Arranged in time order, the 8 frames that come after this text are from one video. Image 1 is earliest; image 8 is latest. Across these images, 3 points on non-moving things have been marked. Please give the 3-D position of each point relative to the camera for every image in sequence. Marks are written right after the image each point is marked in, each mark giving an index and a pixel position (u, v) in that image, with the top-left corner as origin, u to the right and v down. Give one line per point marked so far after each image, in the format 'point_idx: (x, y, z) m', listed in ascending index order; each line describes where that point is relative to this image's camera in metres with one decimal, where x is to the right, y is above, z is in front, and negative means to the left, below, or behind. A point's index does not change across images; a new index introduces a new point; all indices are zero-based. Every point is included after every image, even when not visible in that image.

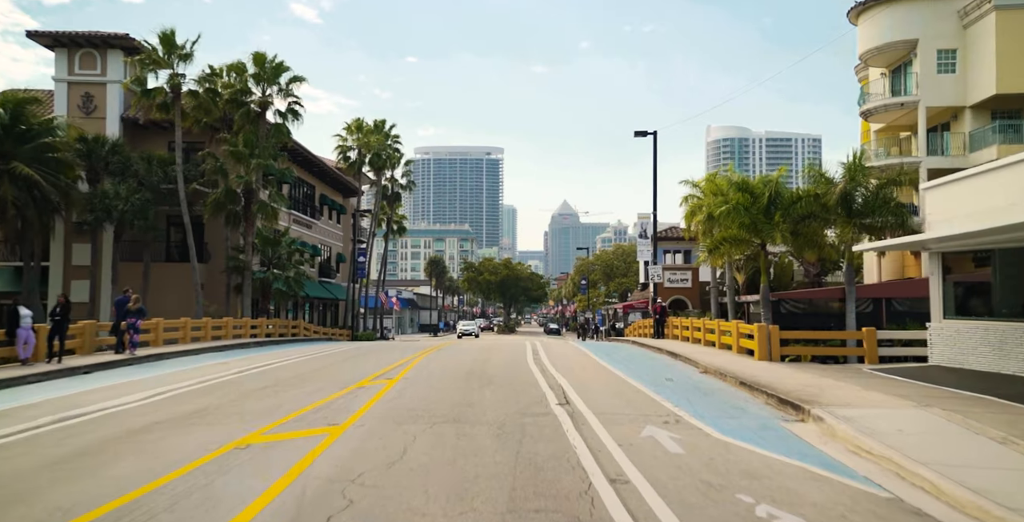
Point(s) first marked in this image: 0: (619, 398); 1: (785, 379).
0: (+1.8, -2.2, +12.2) m
1: (+4.9, -2.1, +13.6) m
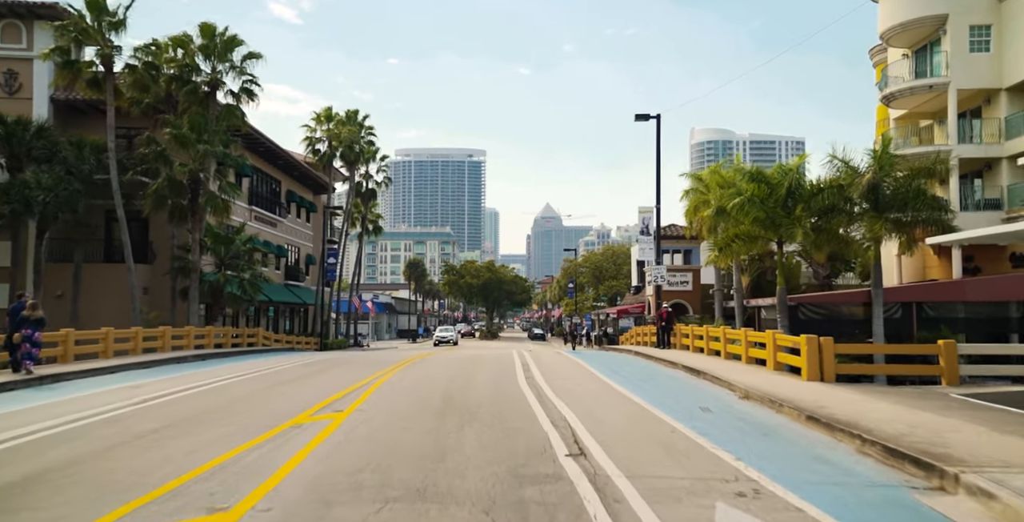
0: (+1.6, -2.1, +8.6) m
1: (+4.8, -2.0, +10.2) m
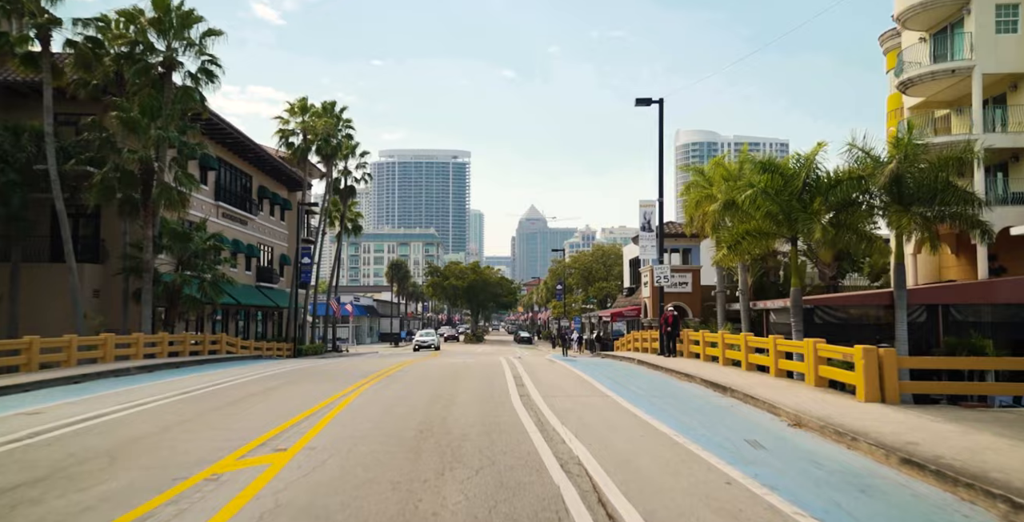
0: (+1.6, -2.0, +6.1) m
1: (+4.8, -1.9, +7.7) m
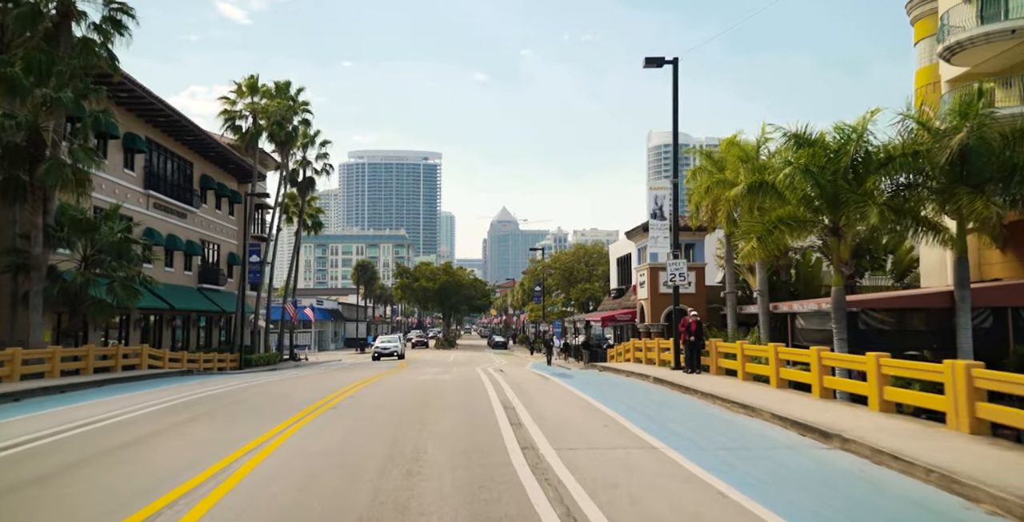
0: (+1.9, -1.8, +1.7) m
1: (+4.9, -1.7, +3.4) m
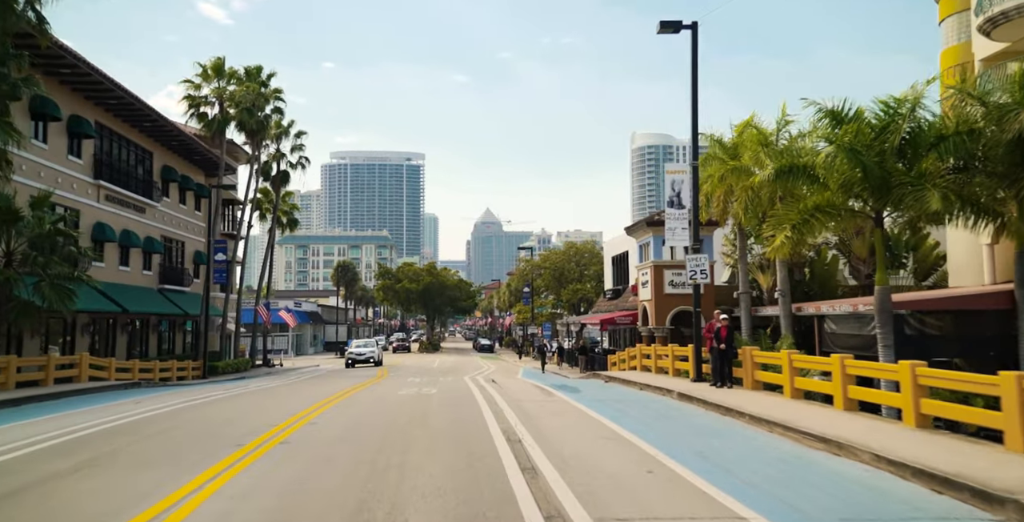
0: (+2.2, -1.7, -1.1) m
1: (+5.2, -1.5, +0.7) m
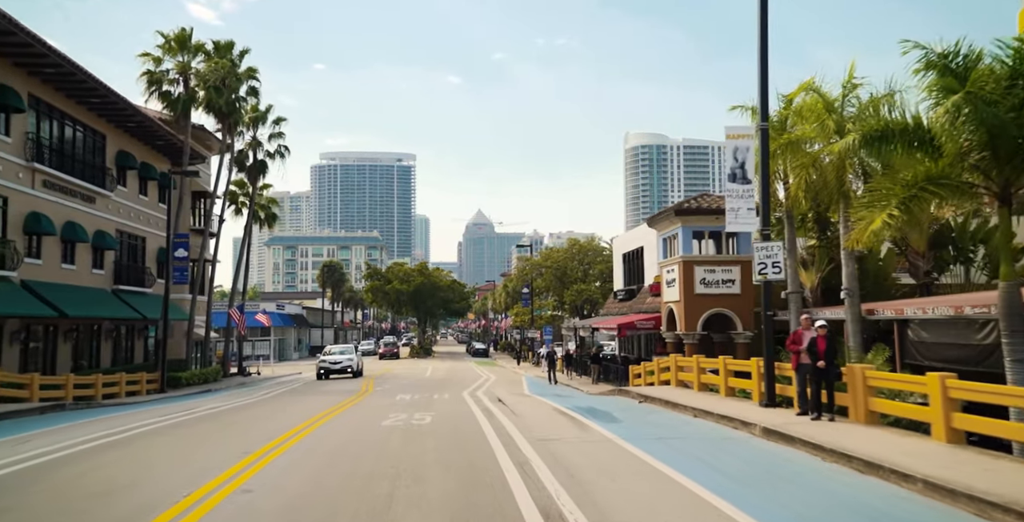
0: (+2.7, -1.4, -5.1) m
1: (+5.7, -1.3, -3.3) m
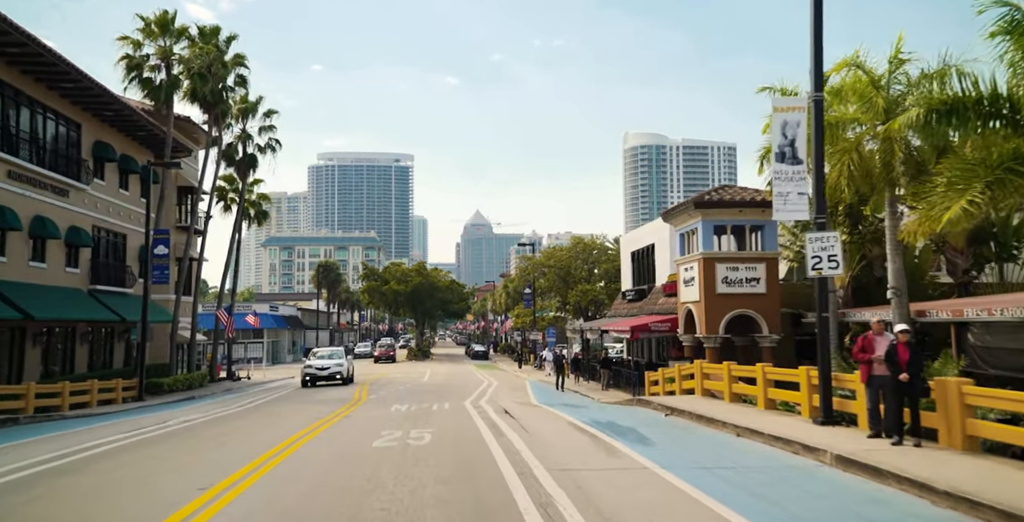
0: (+3.0, -1.3, -7.1) m
1: (+6.0, -1.1, -5.2) m
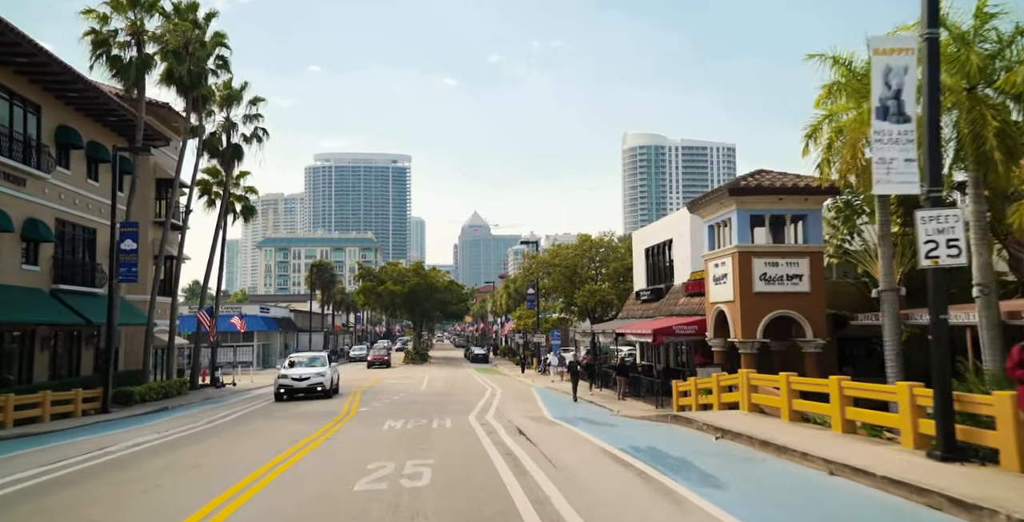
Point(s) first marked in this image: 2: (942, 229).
0: (+3.3, -1.1, -9.8) m
1: (+6.3, -0.9, -7.9) m
2: (+5.3, +0.4, +9.1) m
